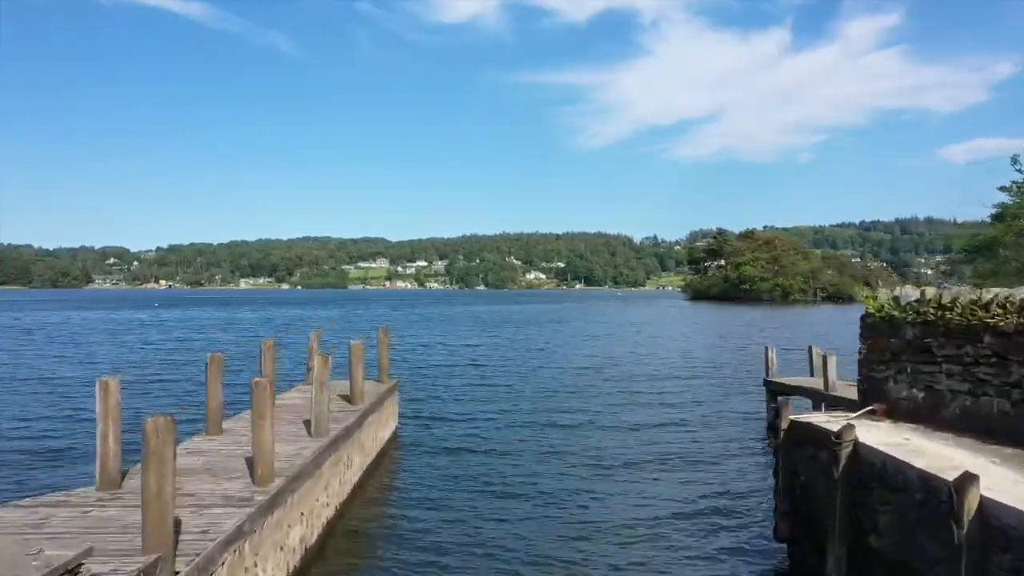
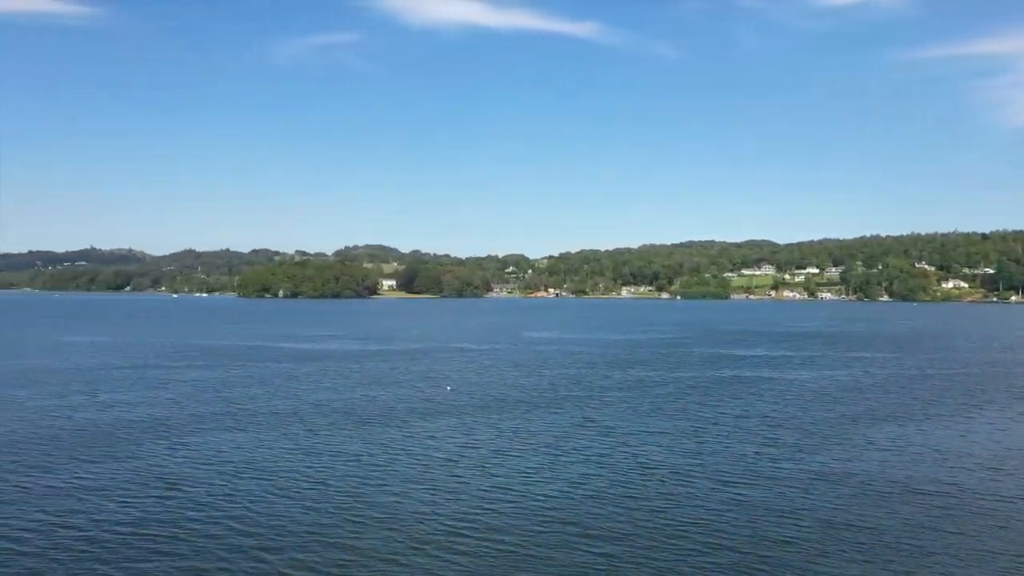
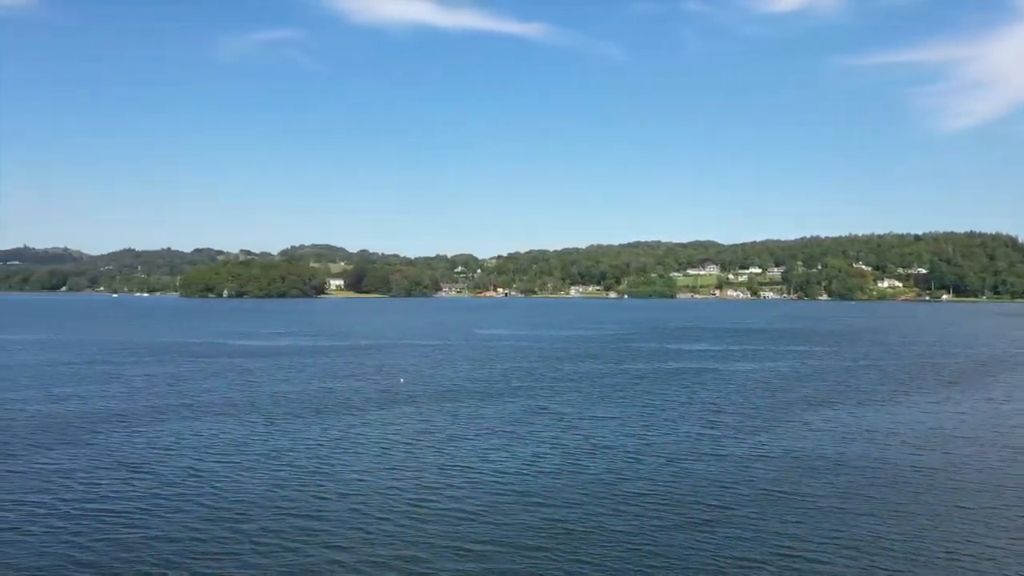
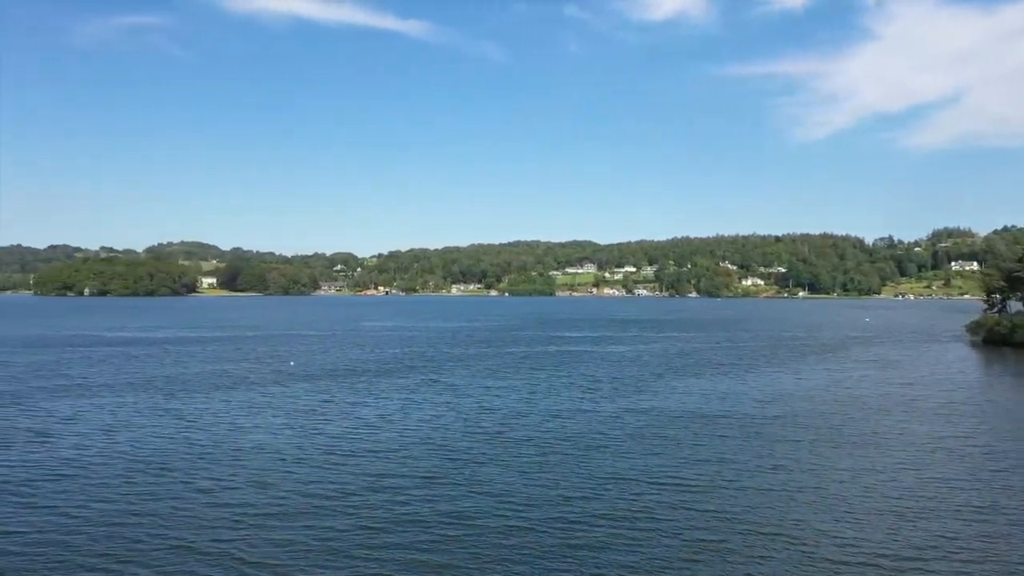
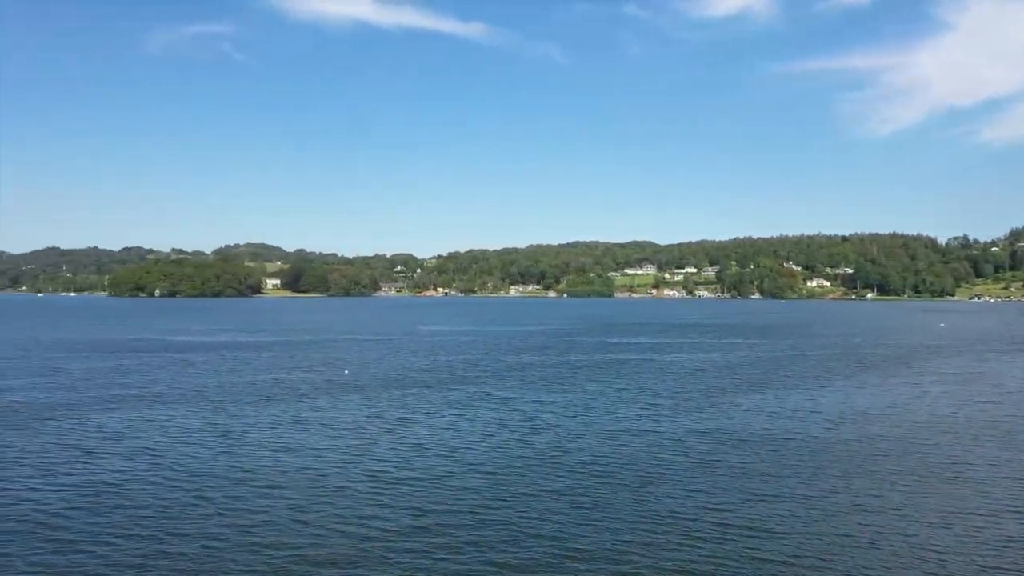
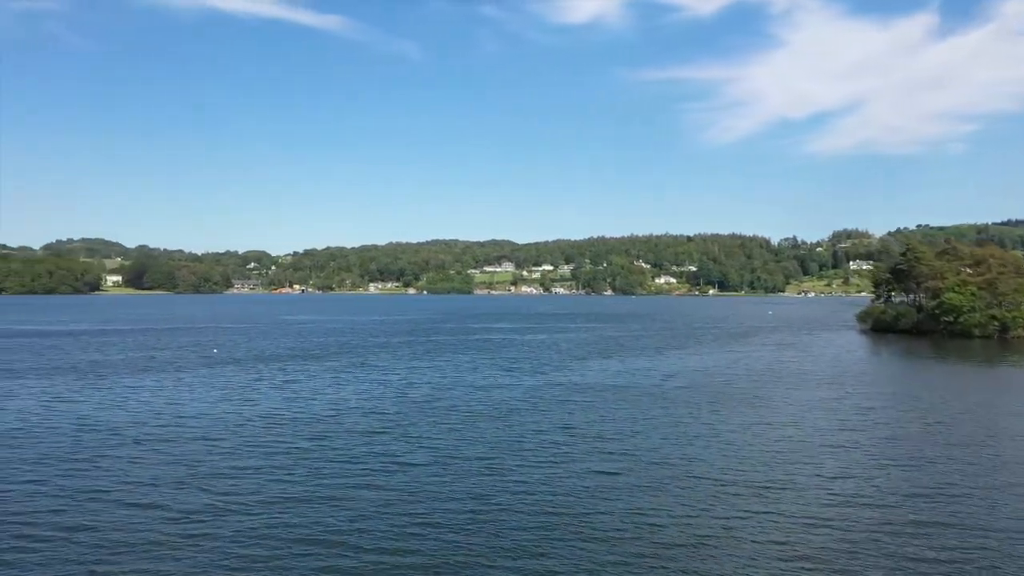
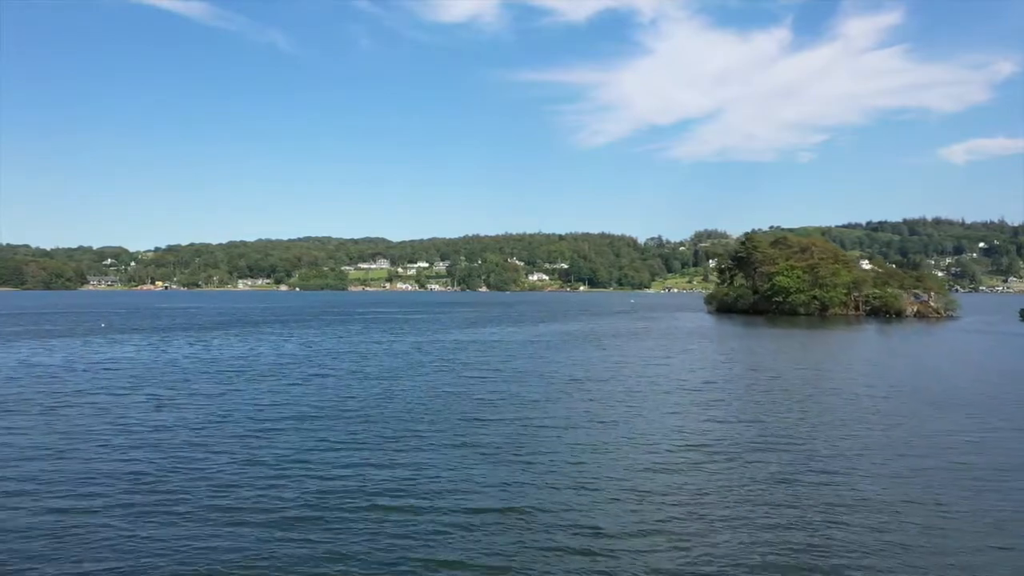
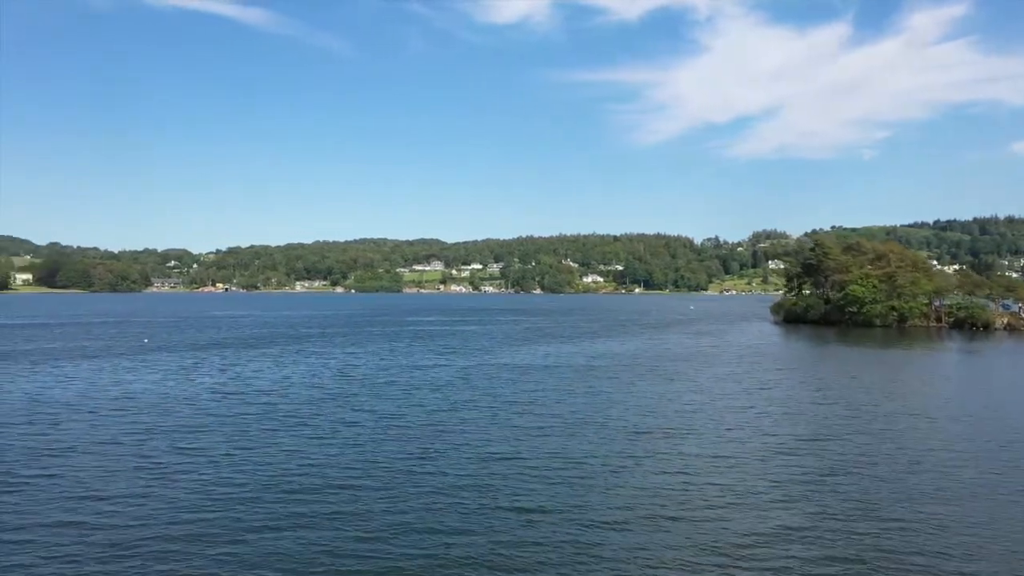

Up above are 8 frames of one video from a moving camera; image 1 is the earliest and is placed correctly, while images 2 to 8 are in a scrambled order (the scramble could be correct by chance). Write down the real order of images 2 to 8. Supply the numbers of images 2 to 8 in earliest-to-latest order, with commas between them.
7, 8, 6, 4, 5, 3, 2
